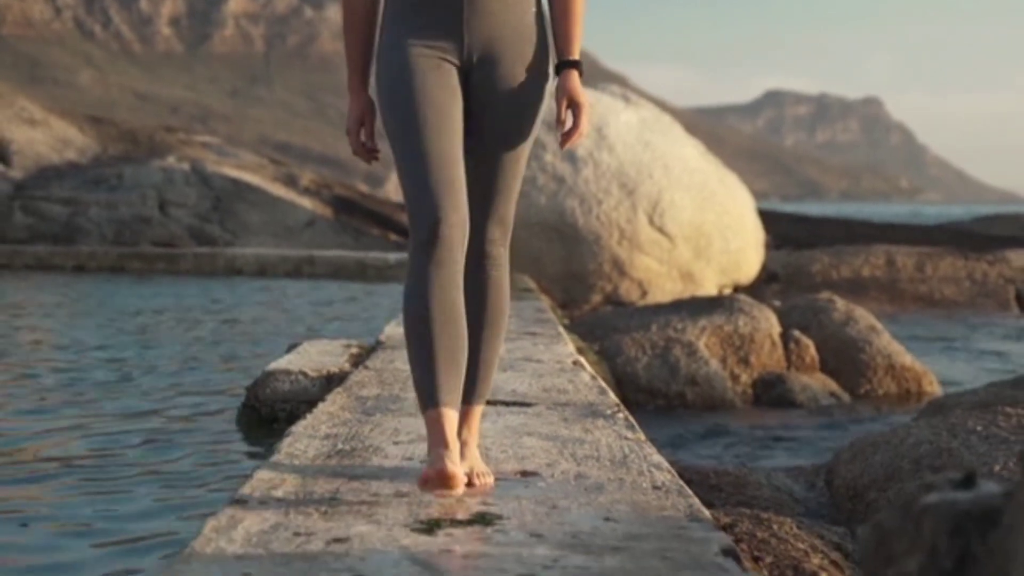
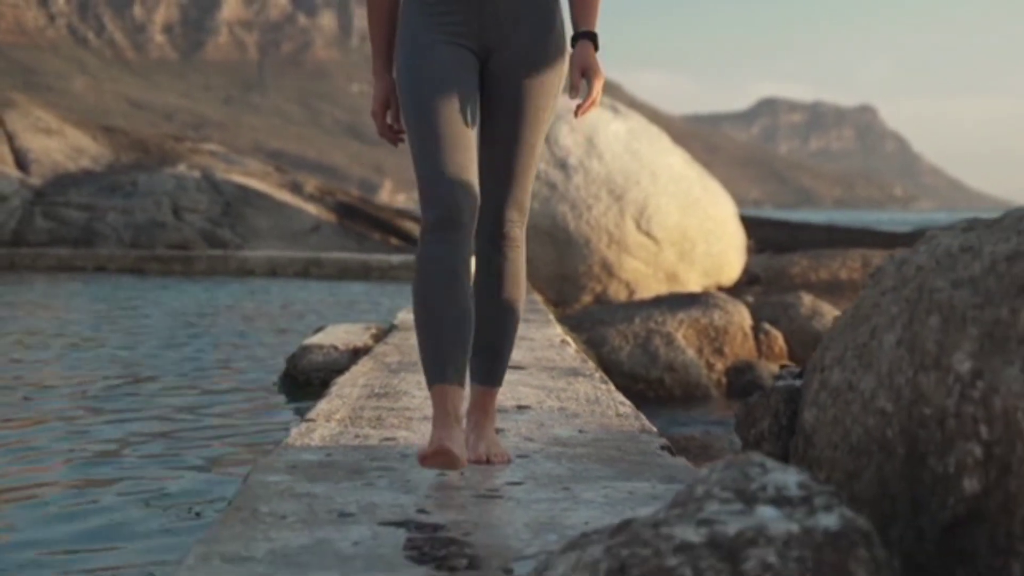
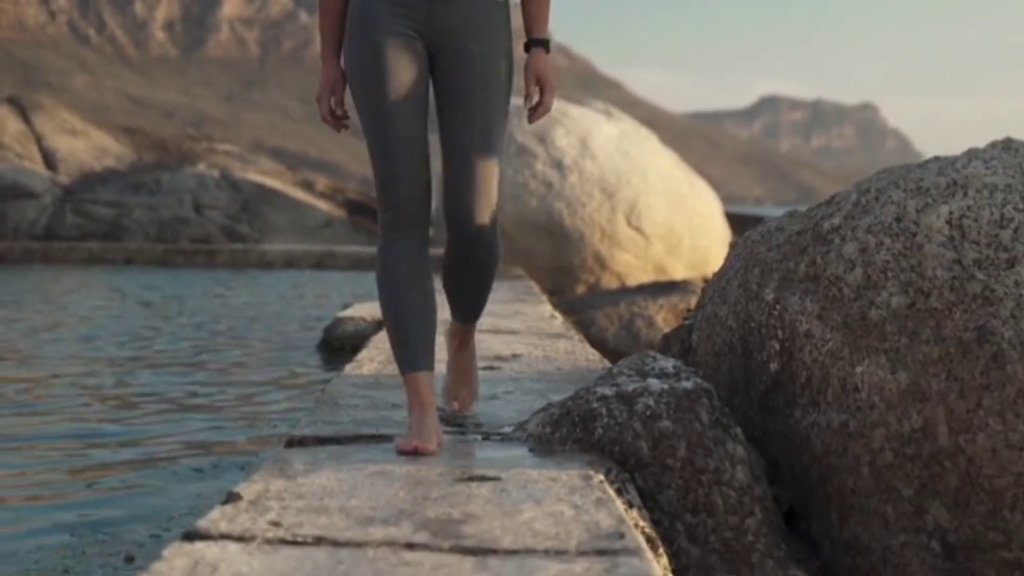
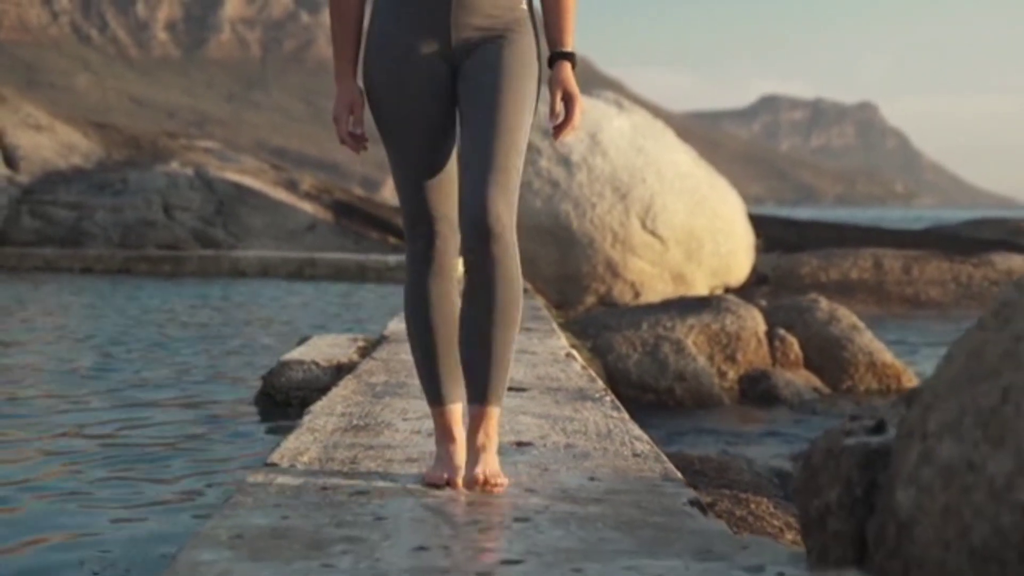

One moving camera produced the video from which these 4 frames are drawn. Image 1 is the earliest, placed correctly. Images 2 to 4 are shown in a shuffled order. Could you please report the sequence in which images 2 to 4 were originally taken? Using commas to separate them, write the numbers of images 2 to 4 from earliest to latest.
4, 2, 3
